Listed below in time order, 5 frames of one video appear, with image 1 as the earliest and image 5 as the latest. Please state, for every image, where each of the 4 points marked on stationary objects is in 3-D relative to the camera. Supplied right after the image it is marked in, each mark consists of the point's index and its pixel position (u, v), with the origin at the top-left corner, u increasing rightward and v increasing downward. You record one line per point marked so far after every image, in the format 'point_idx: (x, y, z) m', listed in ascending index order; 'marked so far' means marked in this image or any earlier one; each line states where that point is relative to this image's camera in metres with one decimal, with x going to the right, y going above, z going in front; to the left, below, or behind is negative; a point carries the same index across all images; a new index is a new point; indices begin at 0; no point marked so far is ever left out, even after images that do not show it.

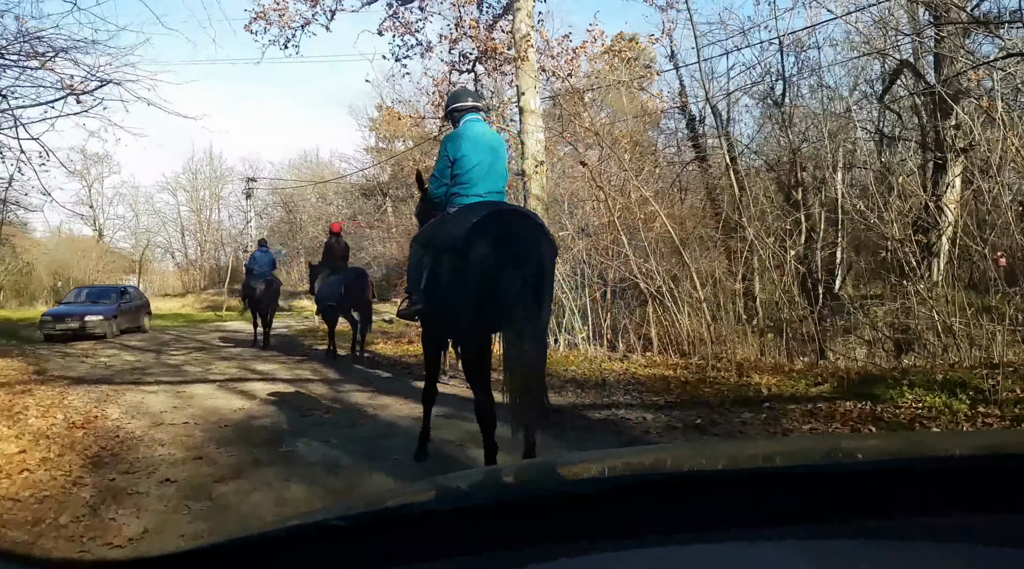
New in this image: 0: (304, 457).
0: (-1.4, -1.2, +5.1) m
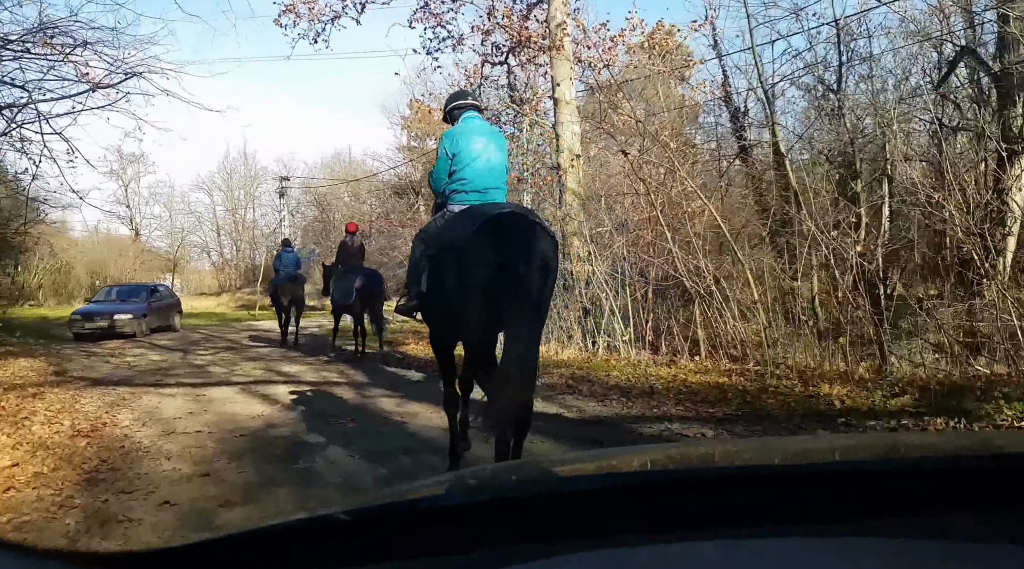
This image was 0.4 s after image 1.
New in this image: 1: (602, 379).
0: (-1.2, -1.2, +4.6) m
1: (+1.0, -1.0, +7.8) m
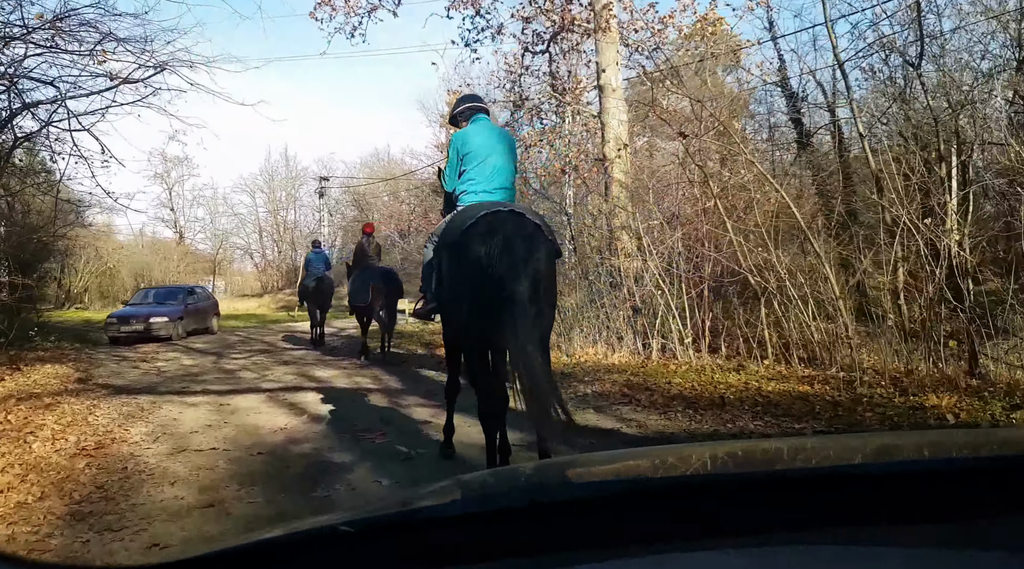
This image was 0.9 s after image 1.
0: (-0.9, -1.2, +3.9) m
1: (+1.4, -1.0, +7.0) m
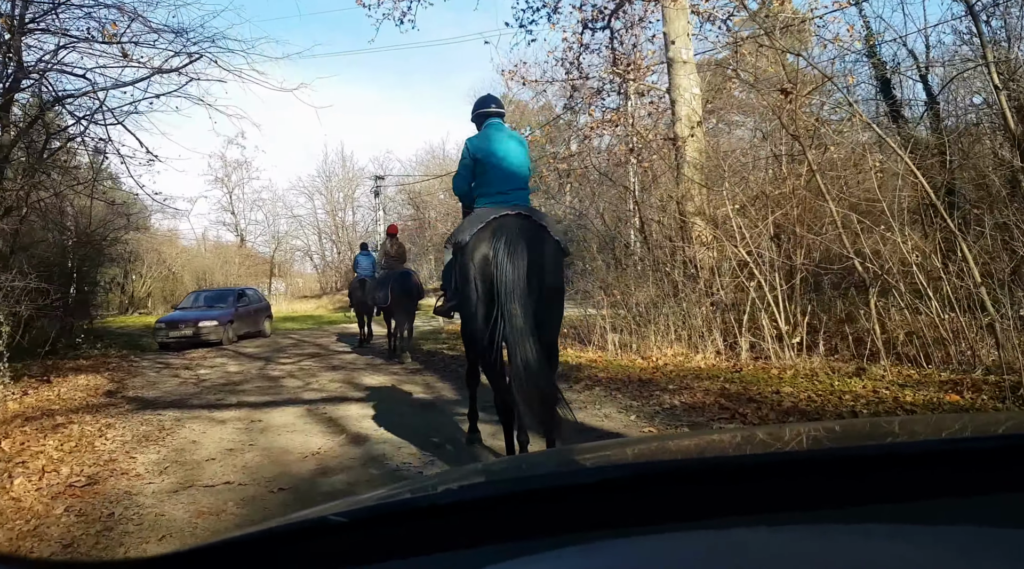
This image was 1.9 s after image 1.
0: (-0.5, -1.2, +2.8) m
1: (+2.0, -0.9, +5.7) m
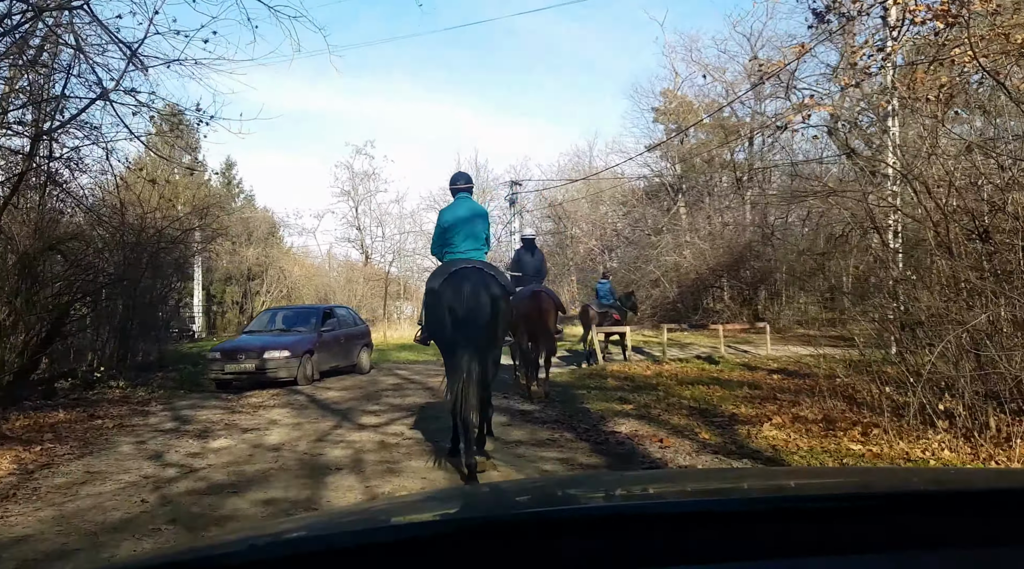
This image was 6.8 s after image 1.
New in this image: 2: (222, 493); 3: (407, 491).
0: (0.0, -1.0, -2.3) m
1: (+3.0, -0.8, +0.1) m
2: (-1.8, -1.3, +4.6) m
3: (-0.7, -1.3, +4.7) m
